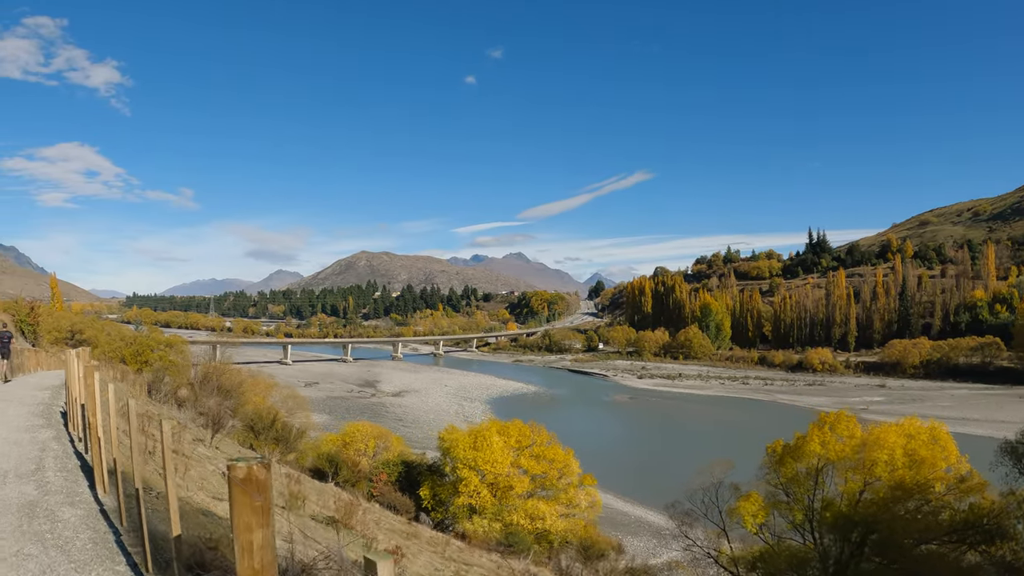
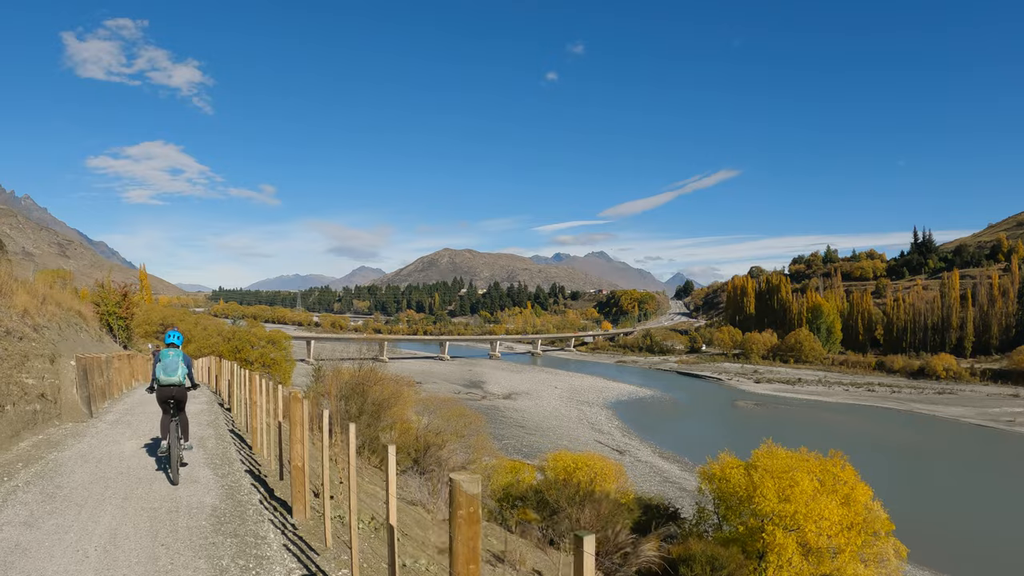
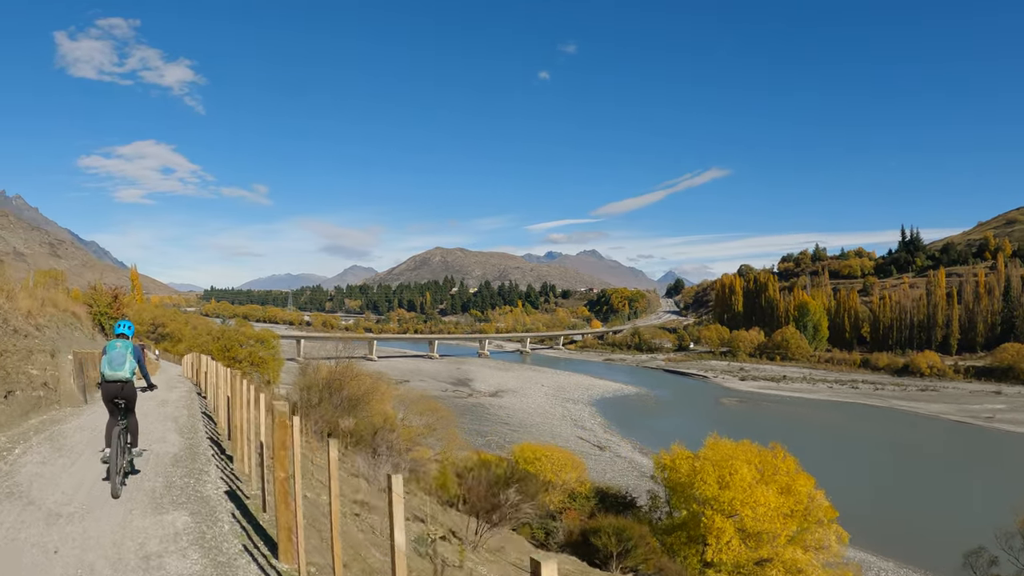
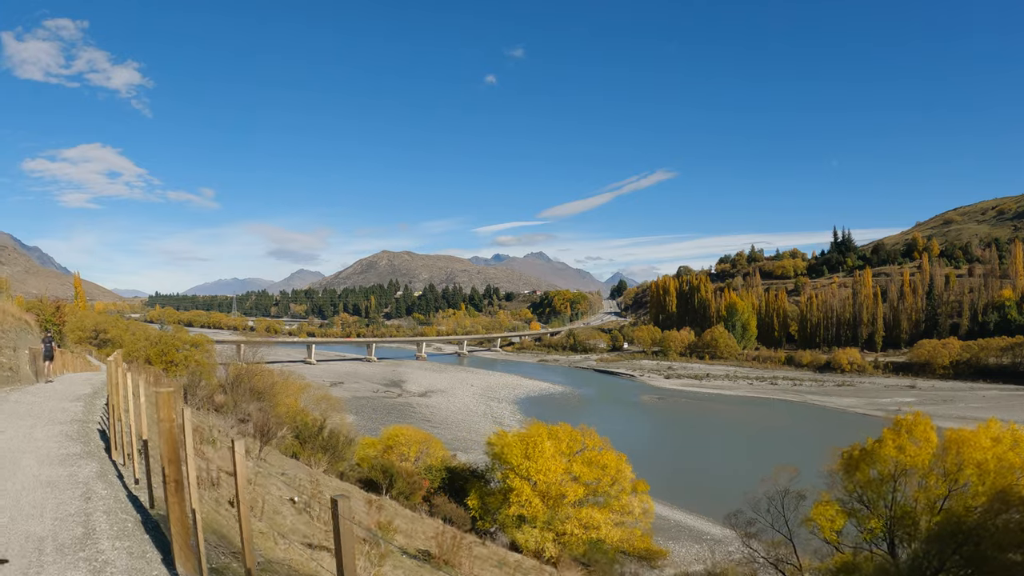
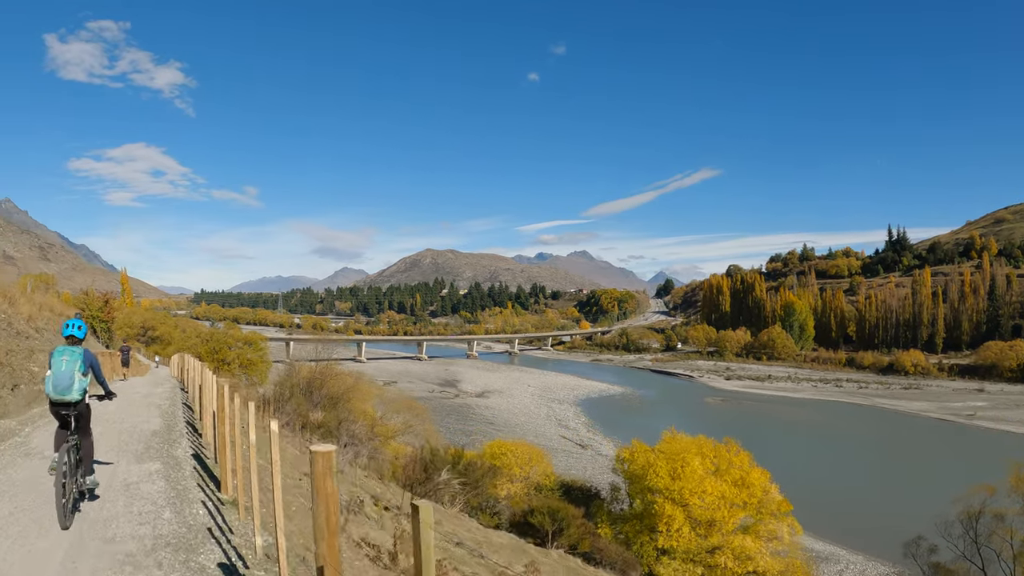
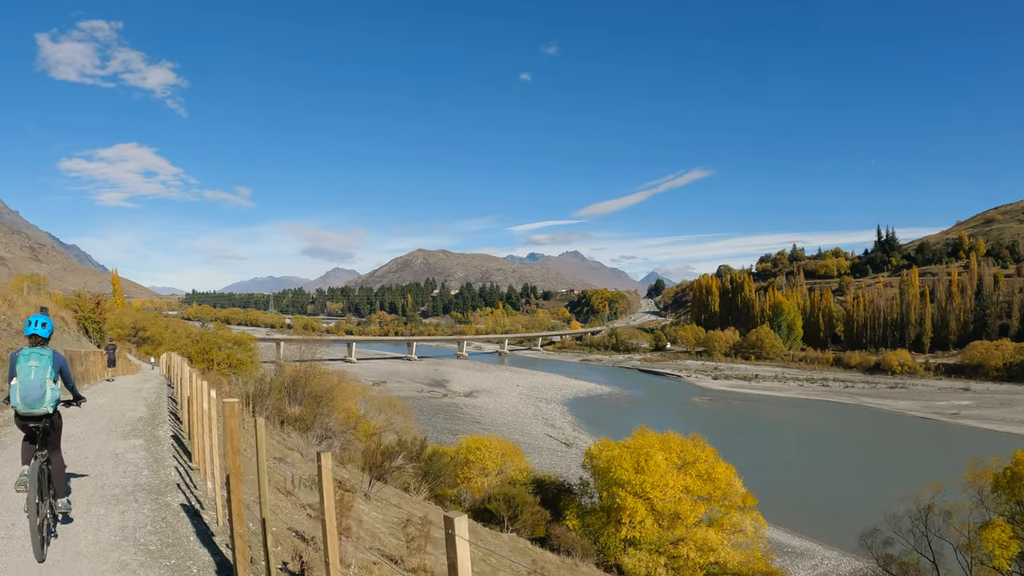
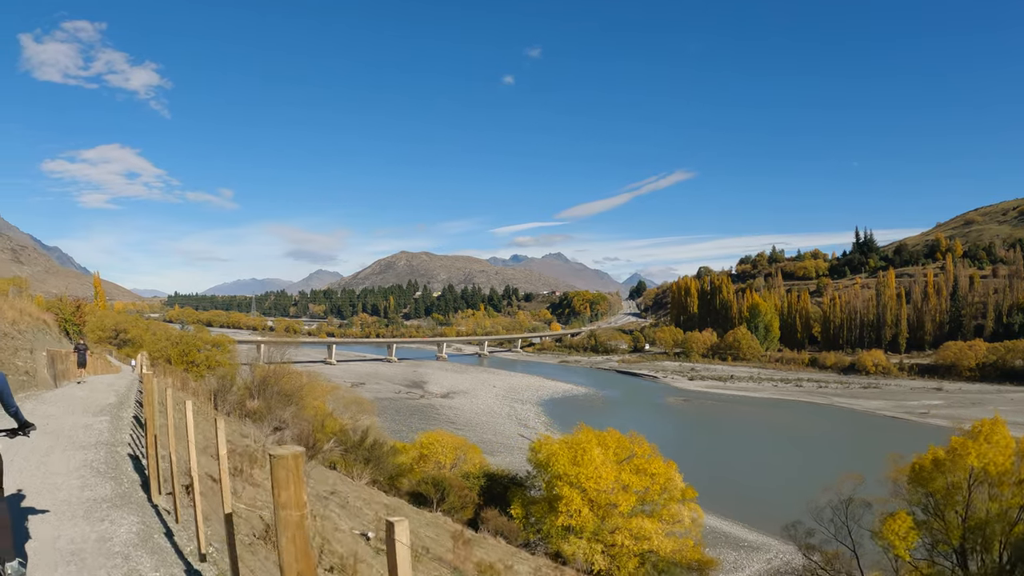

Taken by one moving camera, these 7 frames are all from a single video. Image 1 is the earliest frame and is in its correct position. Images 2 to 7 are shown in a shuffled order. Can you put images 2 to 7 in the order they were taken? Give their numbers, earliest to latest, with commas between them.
4, 7, 6, 5, 3, 2
